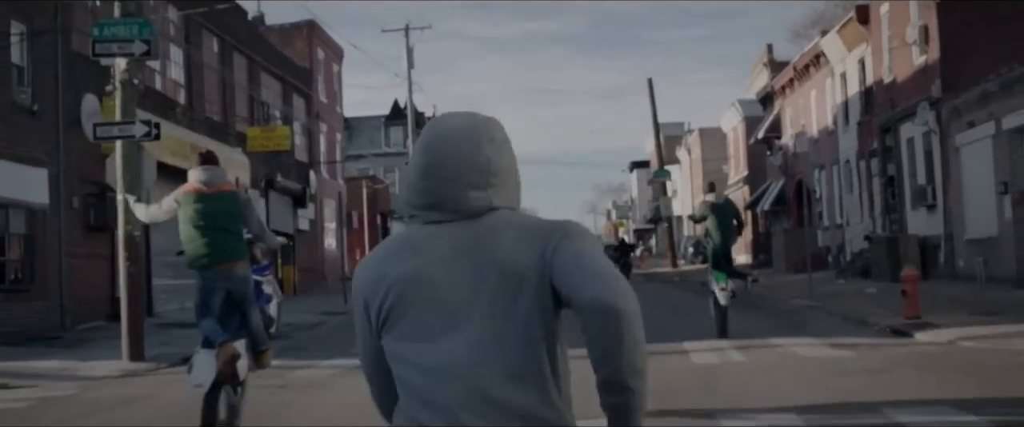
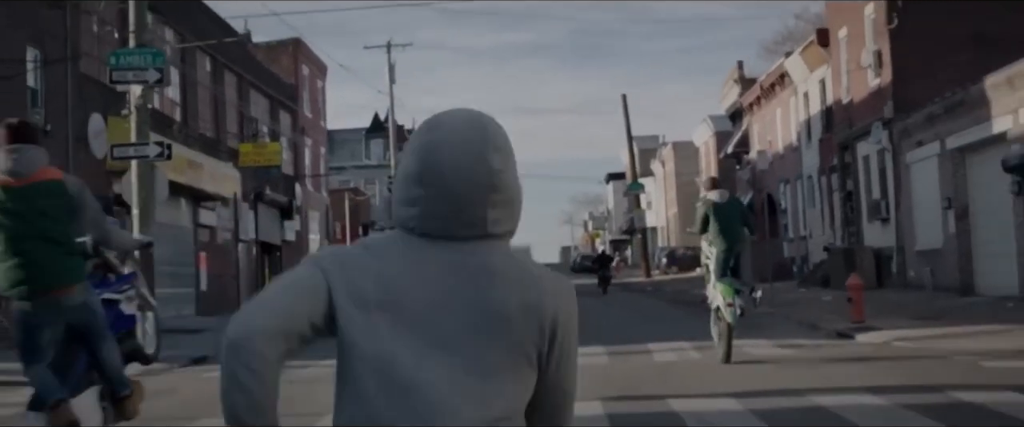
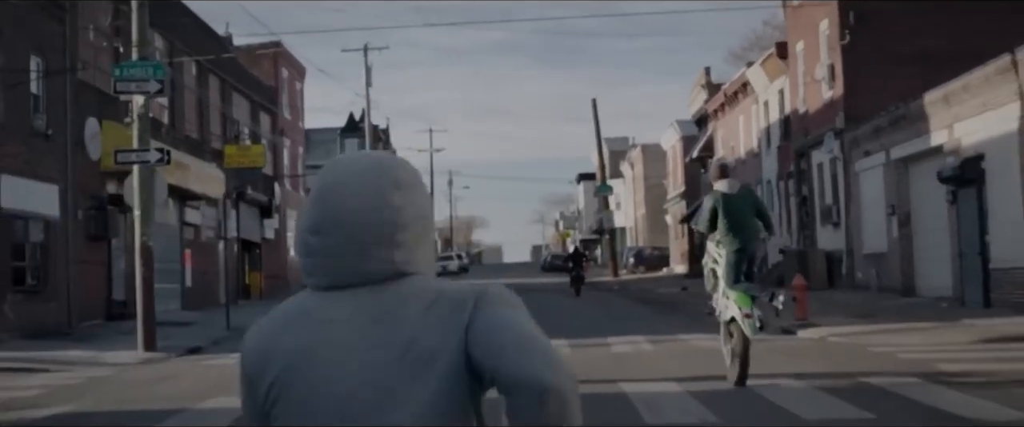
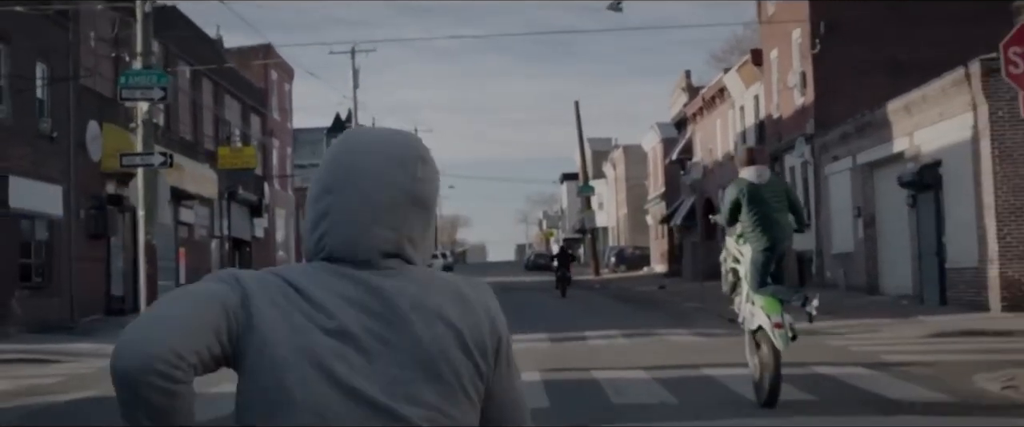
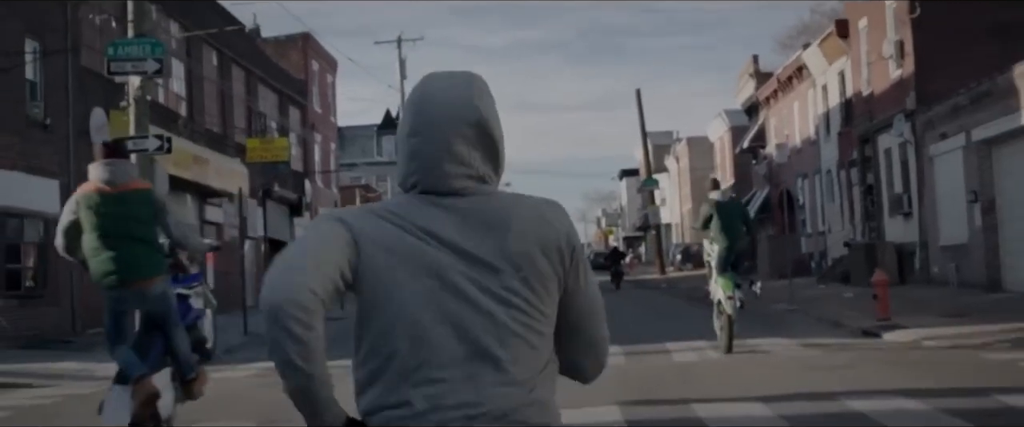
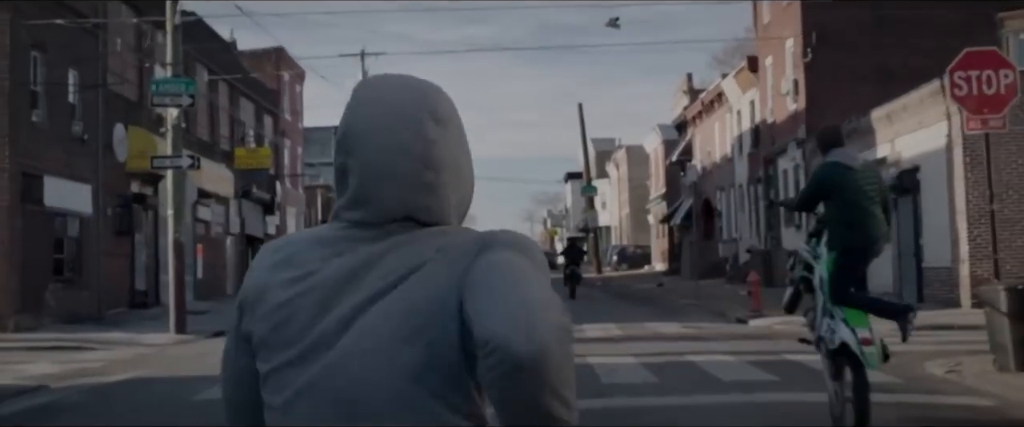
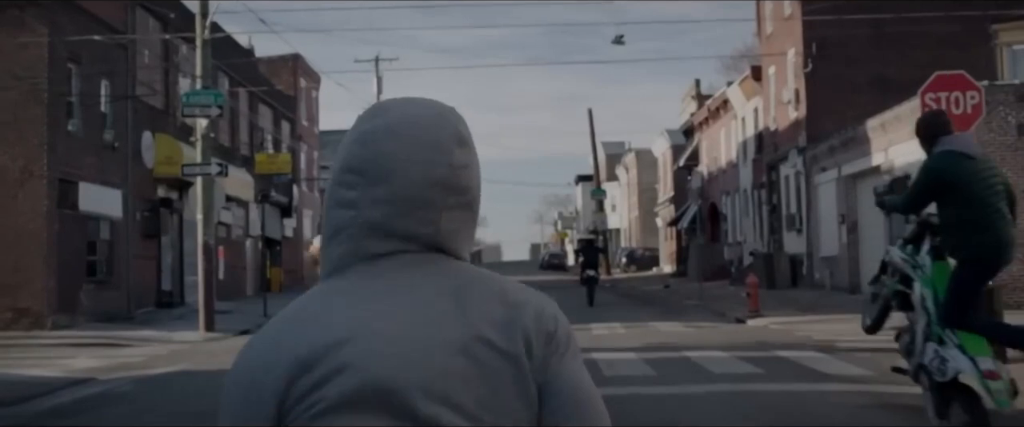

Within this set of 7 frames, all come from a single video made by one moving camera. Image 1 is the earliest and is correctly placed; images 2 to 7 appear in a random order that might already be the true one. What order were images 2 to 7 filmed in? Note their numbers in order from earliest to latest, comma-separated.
5, 2, 3, 4, 6, 7
